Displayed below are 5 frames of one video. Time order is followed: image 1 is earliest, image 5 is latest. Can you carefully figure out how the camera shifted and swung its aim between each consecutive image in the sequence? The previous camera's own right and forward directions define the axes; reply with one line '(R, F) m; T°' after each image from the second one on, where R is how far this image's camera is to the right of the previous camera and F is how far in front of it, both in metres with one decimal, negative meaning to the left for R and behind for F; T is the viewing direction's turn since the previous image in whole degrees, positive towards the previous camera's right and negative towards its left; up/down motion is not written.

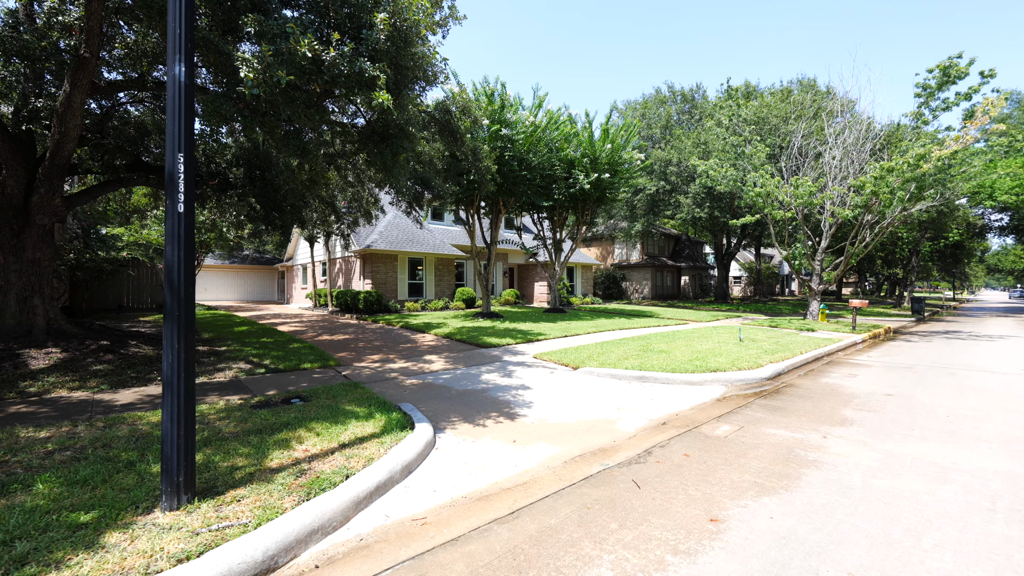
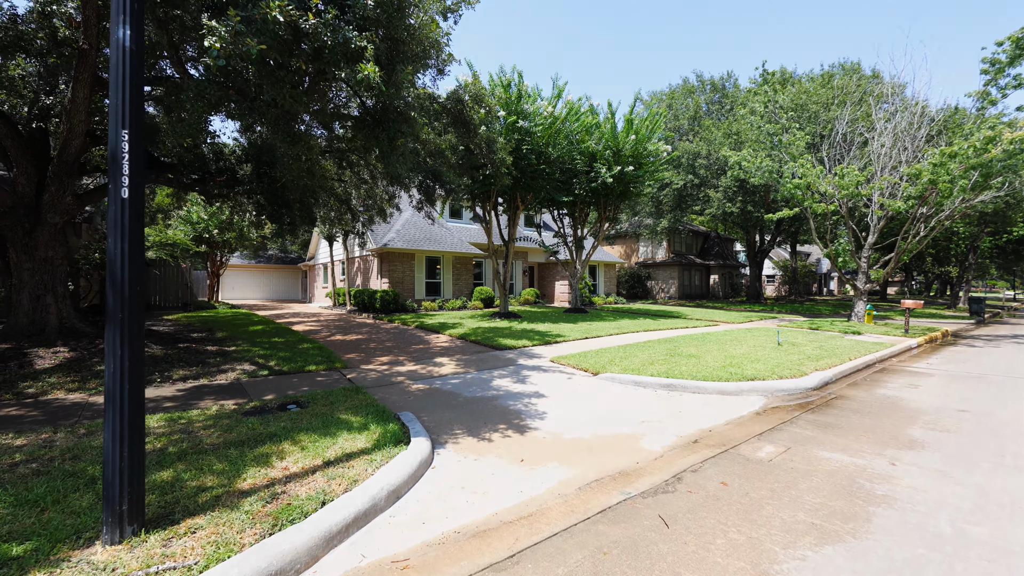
(+0.2, +0.6) m; -3°
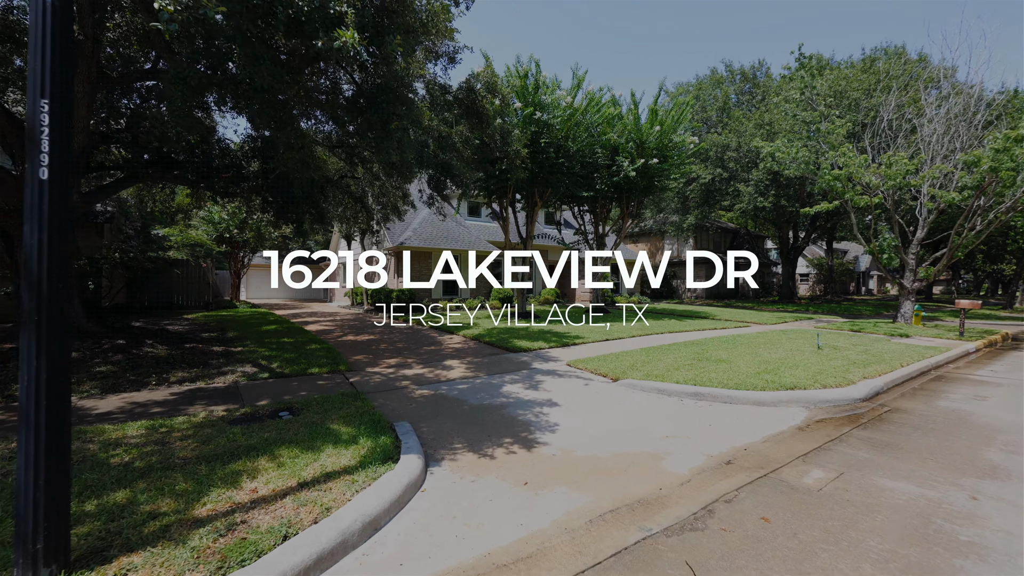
(+0.2, +0.5) m; -3°
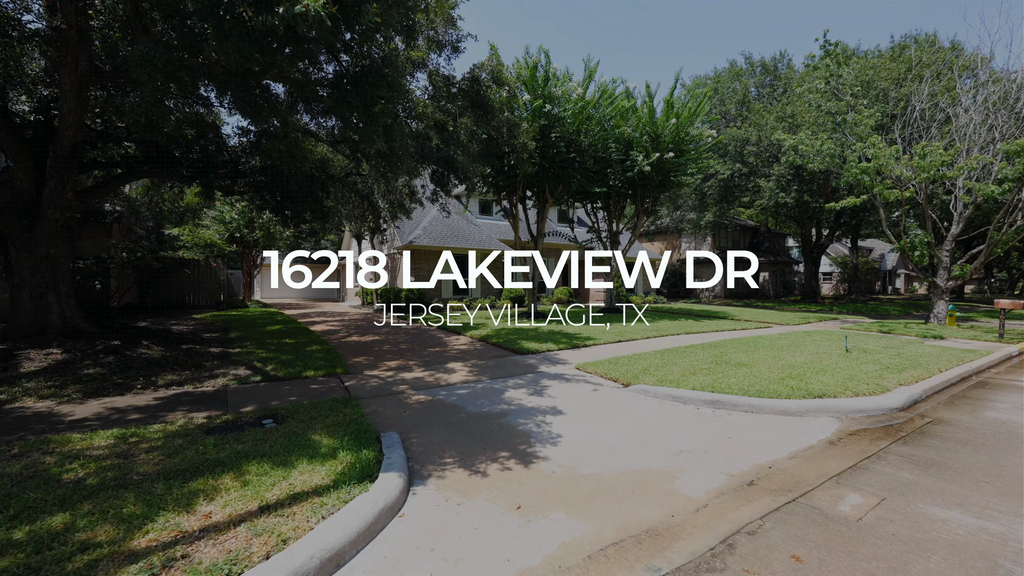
(+0.2, +0.4) m; -2°
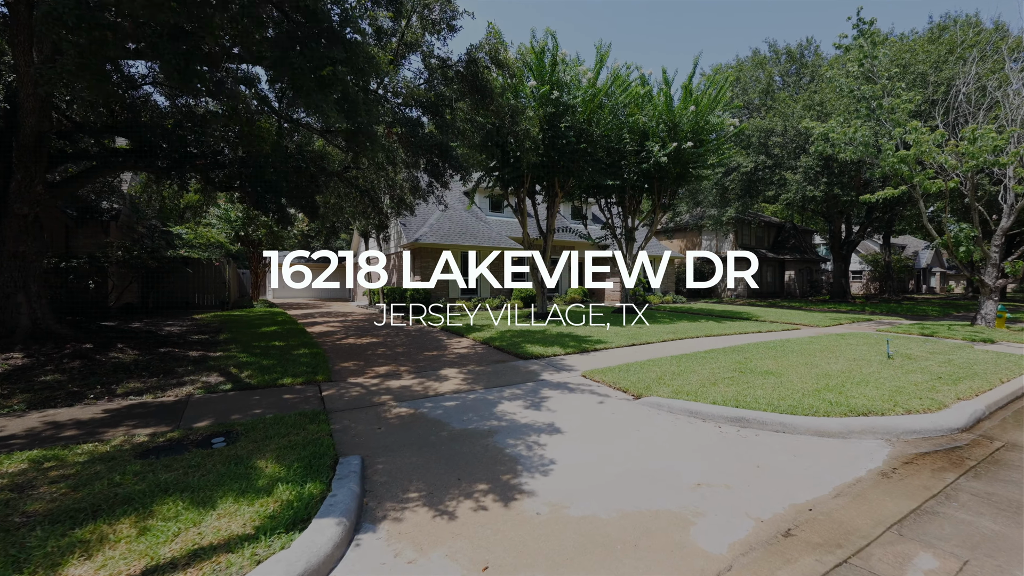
(+0.3, +0.7) m; -2°
